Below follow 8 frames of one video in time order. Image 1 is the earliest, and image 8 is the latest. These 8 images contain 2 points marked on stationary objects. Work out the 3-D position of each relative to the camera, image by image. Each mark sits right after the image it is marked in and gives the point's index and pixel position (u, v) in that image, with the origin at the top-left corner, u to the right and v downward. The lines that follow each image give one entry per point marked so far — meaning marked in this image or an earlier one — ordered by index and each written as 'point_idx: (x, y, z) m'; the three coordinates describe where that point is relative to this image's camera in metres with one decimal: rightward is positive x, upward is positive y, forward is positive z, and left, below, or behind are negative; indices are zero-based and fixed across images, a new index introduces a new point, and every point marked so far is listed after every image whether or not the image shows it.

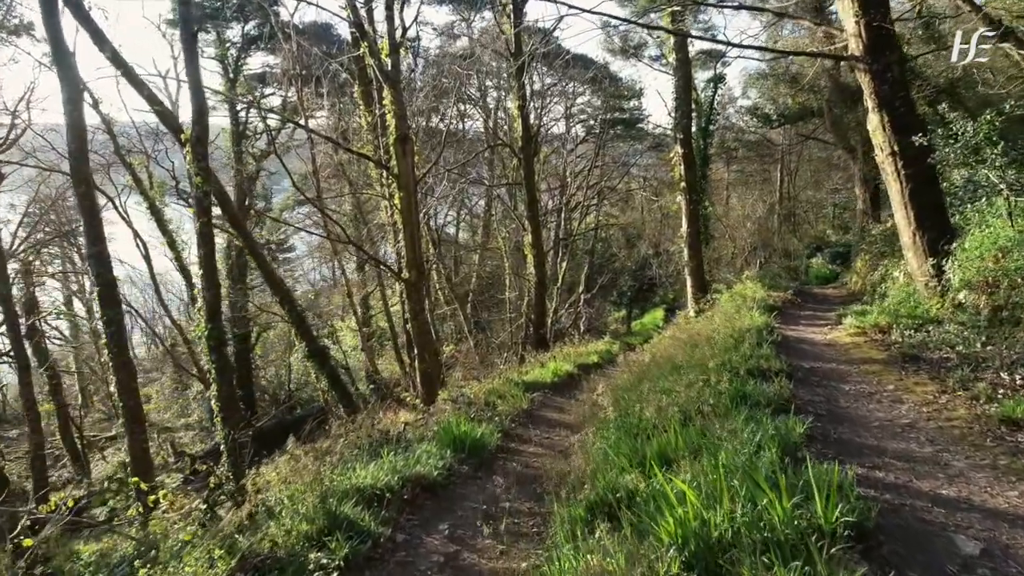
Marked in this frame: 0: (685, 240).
0: (+3.2, +0.9, +13.2) m
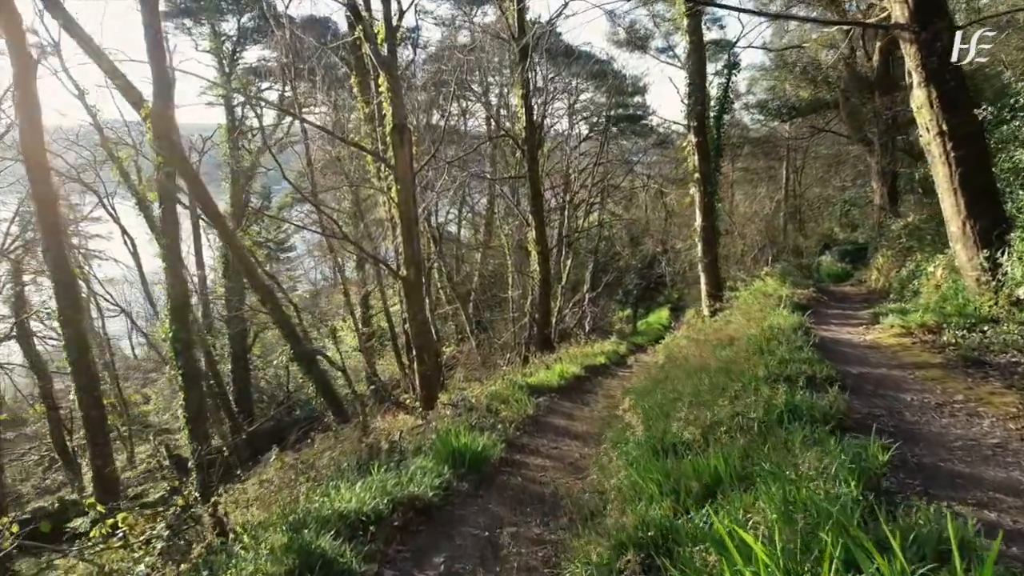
0: (+3.3, +0.9, +12.5) m
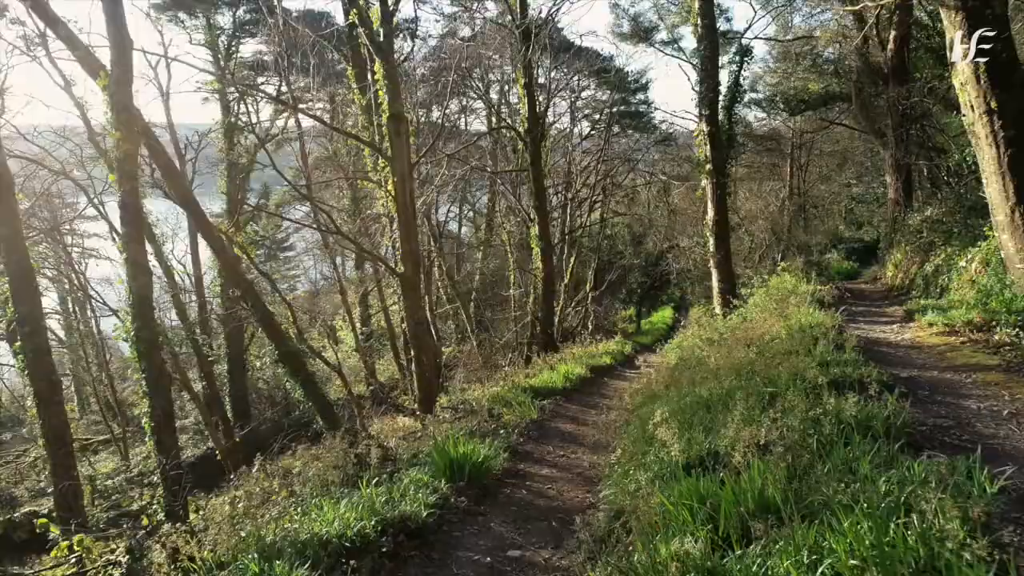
0: (+3.3, +1.0, +11.9) m
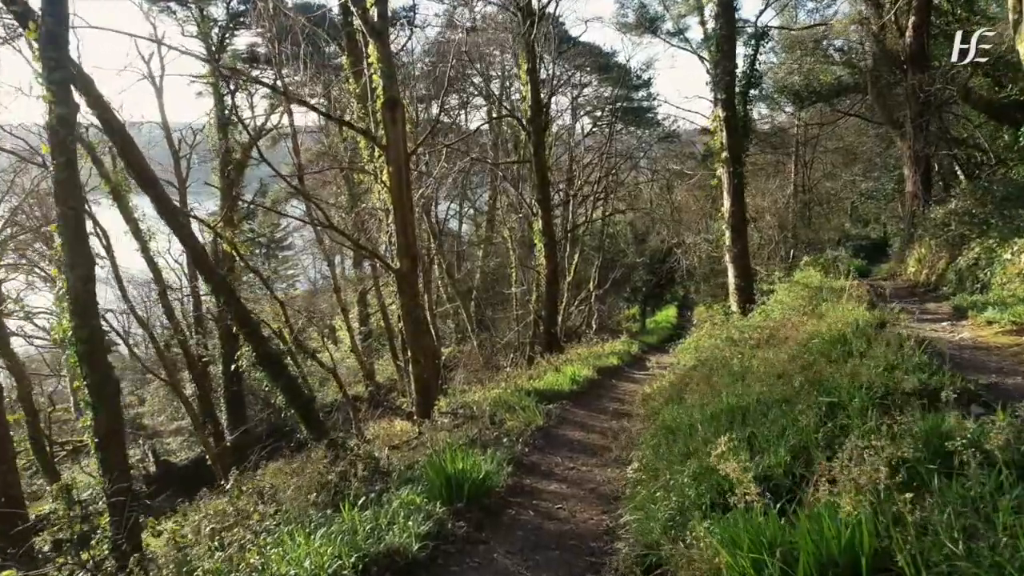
0: (+3.3, +1.0, +11.2) m
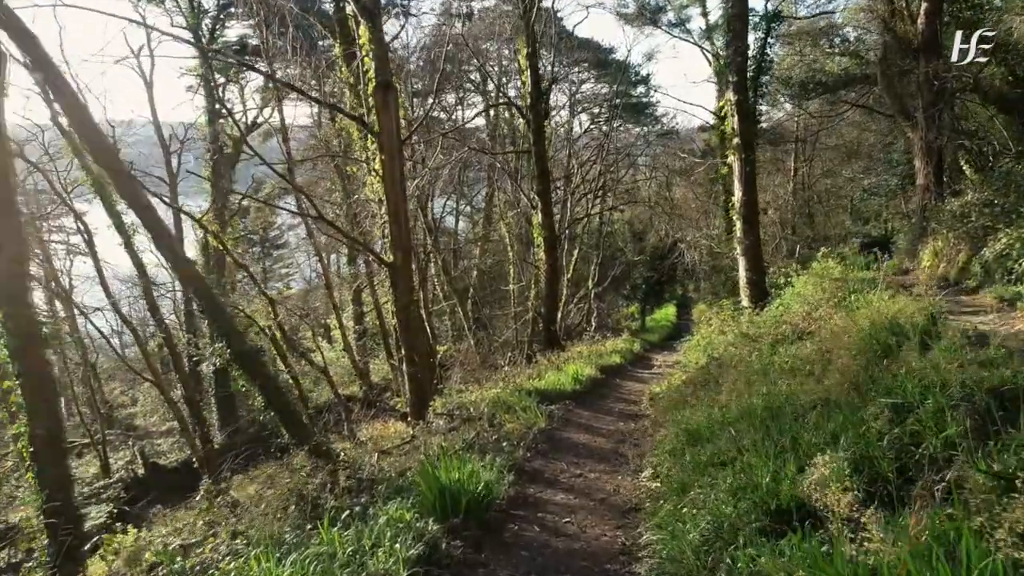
0: (+3.3, +1.1, +10.6) m
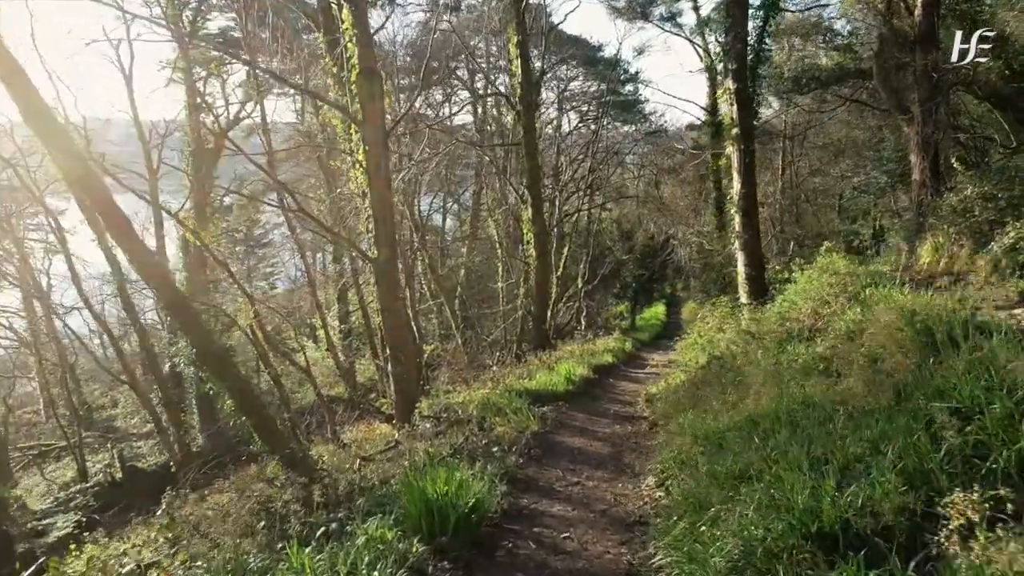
0: (+3.2, +1.2, +10.2) m
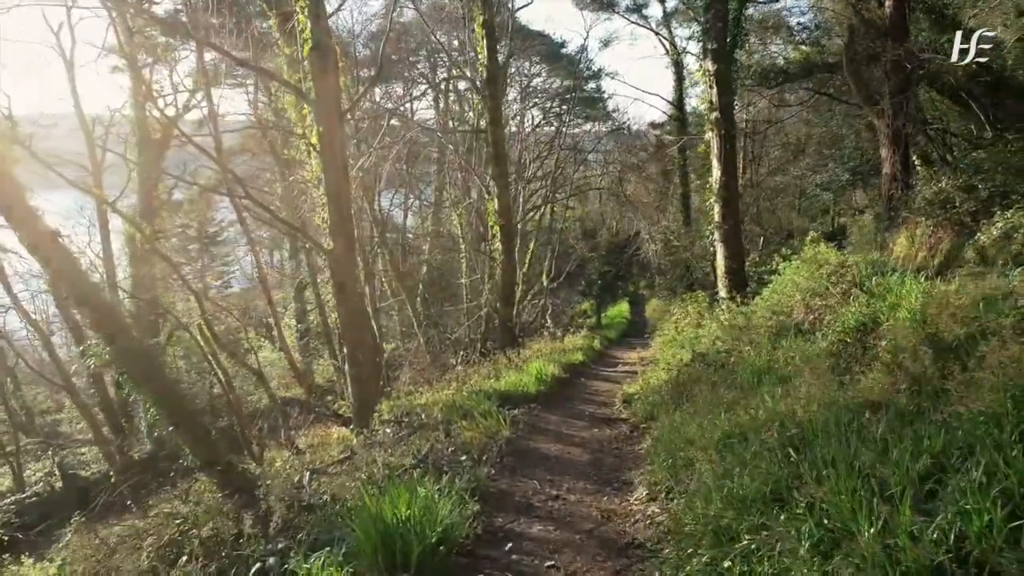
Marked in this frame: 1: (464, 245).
0: (+2.7, +1.3, +9.7) m
1: (-1.3, +1.2, +19.5) m
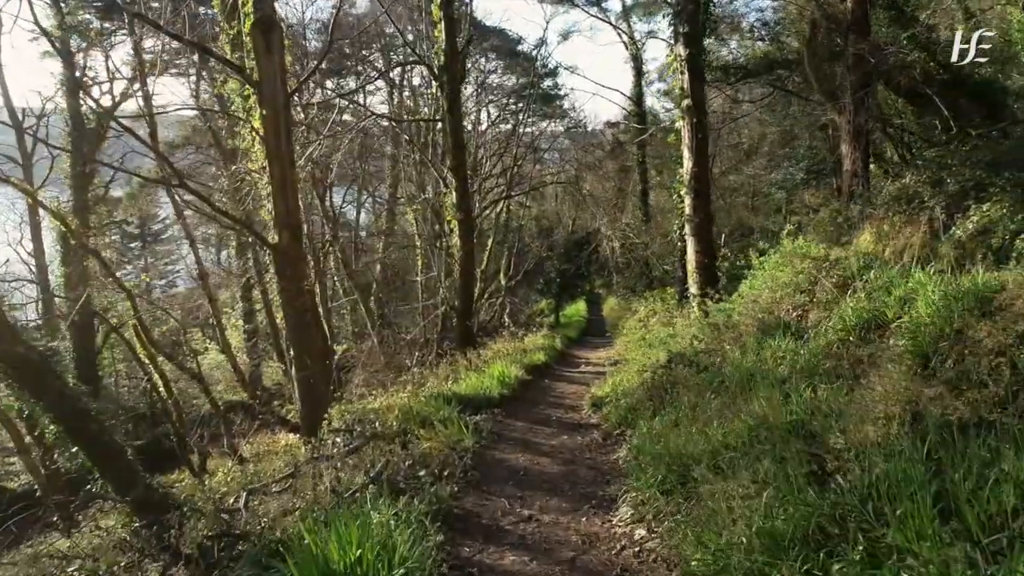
0: (+2.2, +1.3, +9.3) m
1: (-2.4, +1.2, +18.8) m
